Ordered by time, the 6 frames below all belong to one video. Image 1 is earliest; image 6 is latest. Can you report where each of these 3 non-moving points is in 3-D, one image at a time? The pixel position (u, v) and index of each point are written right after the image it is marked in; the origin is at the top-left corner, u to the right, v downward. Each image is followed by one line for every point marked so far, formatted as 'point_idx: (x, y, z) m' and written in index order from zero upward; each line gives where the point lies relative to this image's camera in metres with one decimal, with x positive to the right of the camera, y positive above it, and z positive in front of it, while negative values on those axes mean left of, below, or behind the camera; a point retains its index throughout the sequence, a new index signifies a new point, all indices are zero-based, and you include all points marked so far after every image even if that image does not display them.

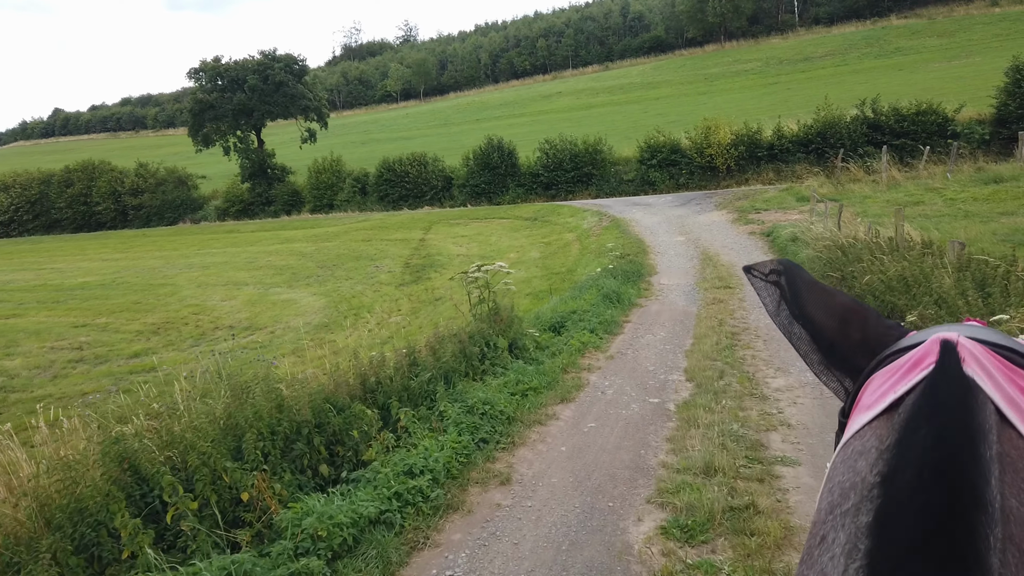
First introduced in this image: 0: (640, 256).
0: (+2.8, +0.7, +16.5) m
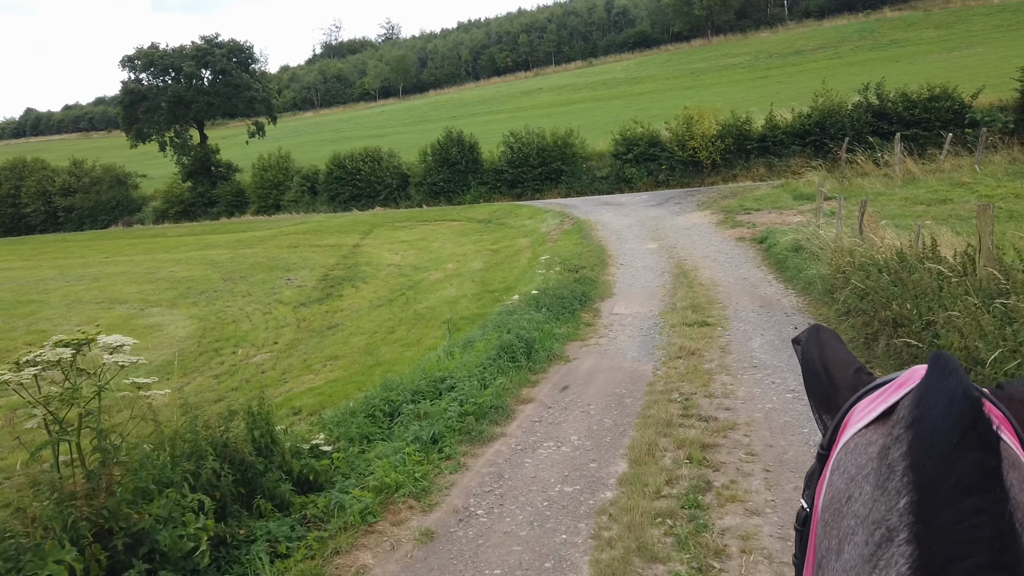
0: (+1.4, +0.3, +12.7) m
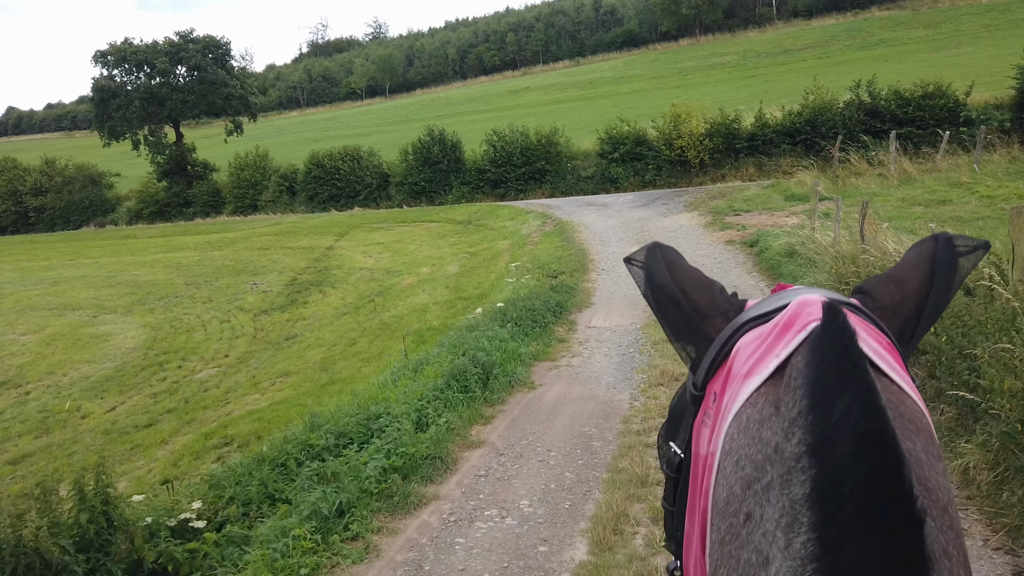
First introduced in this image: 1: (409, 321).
0: (+1.0, +0.2, +11.8) m
1: (-1.6, -0.5, +11.9) m
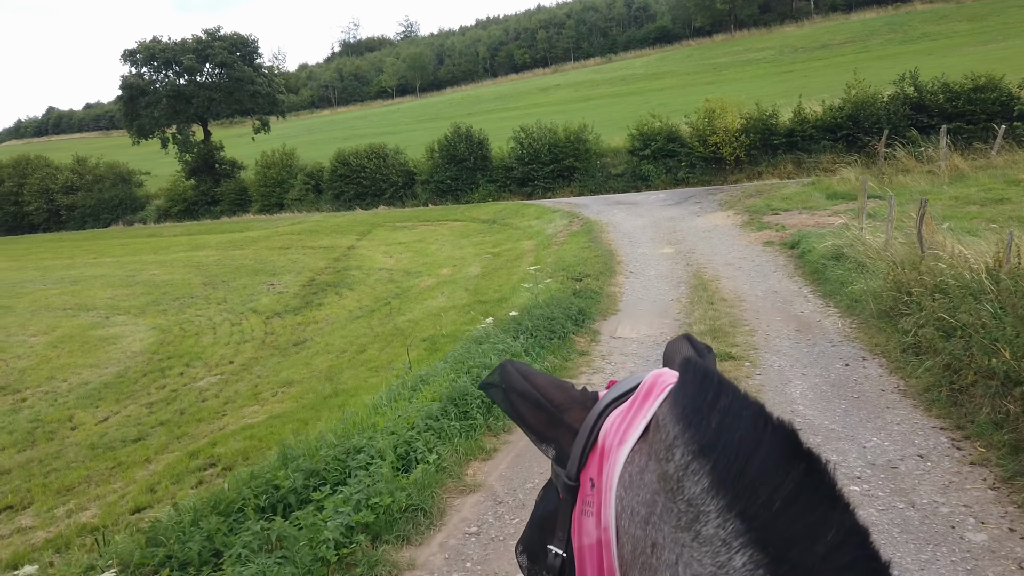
0: (+1.3, +0.1, +11.0) m
1: (-1.3, -0.6, +11.2) m
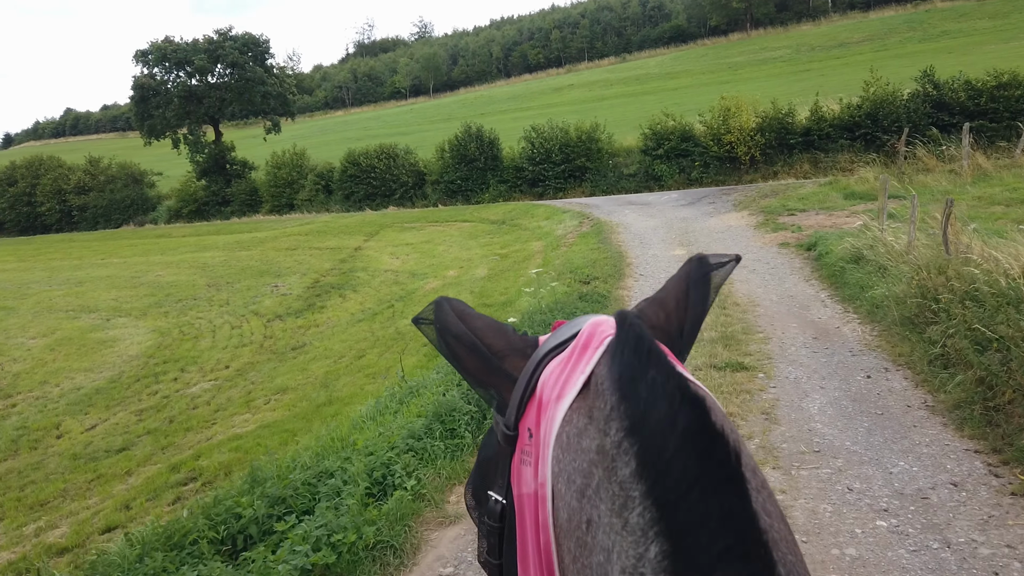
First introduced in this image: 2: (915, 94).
0: (+1.3, +0.1, +10.6) m
1: (-1.2, -0.6, +10.9) m
2: (+10.3, +5.0, +19.4) m
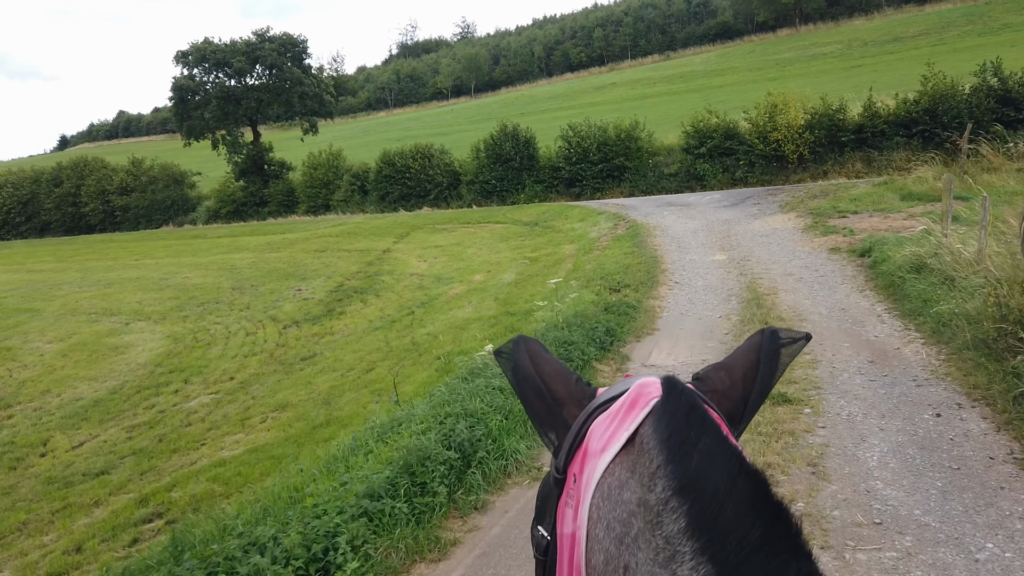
0: (+1.6, -0.1, +9.7) m
1: (-0.9, -0.7, +10.2) m
2: (+11.1, +4.8, +18.0) m
